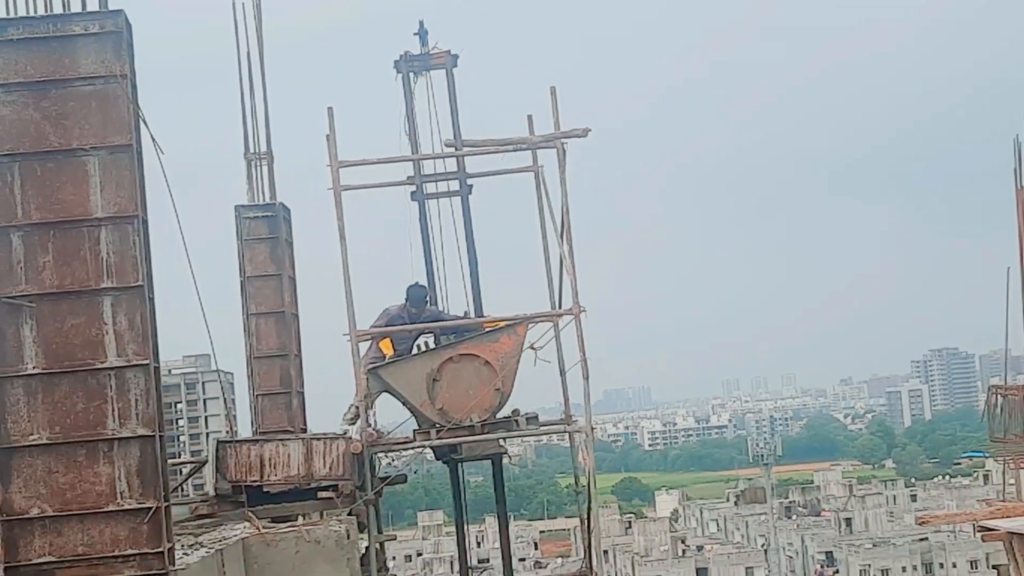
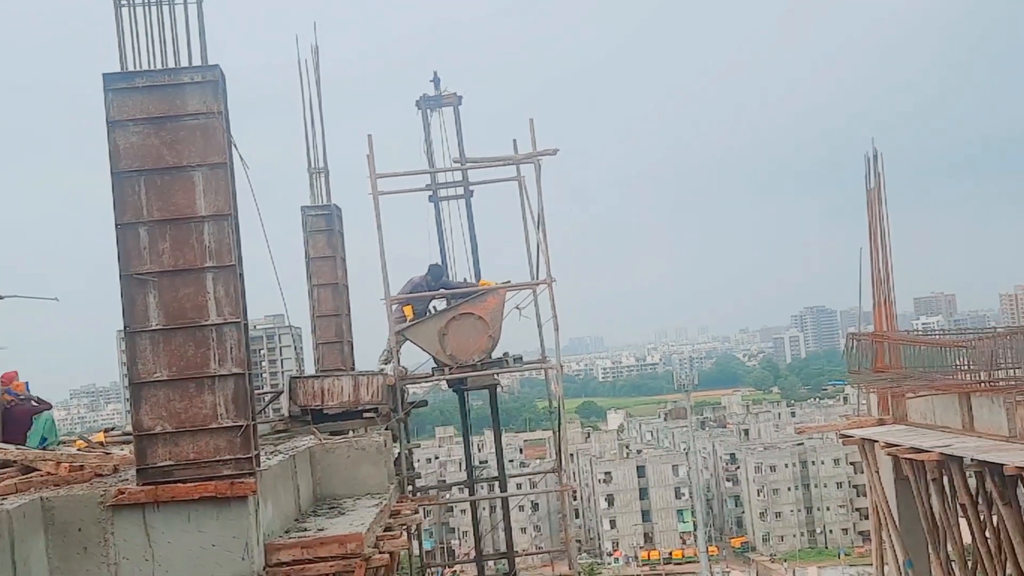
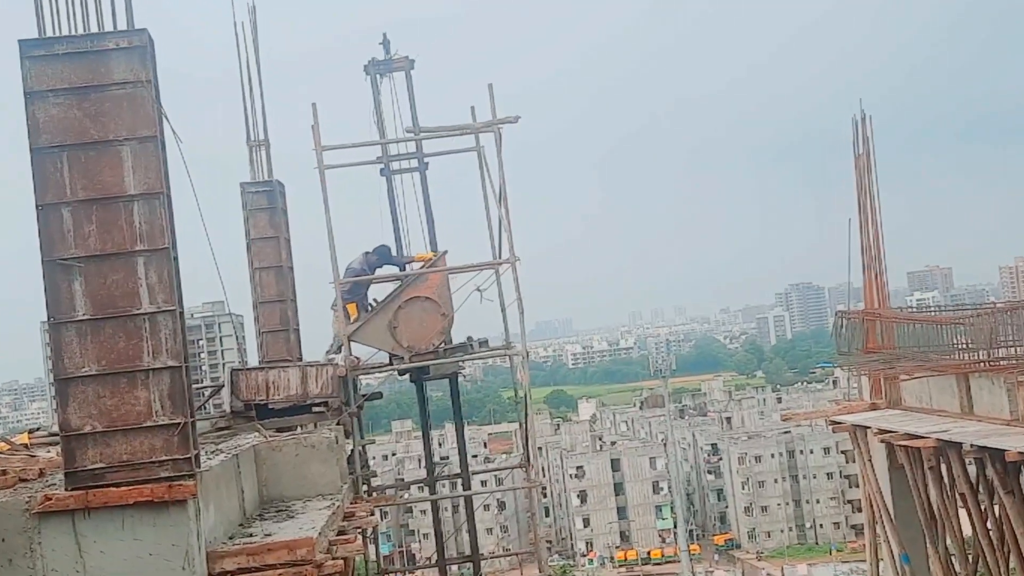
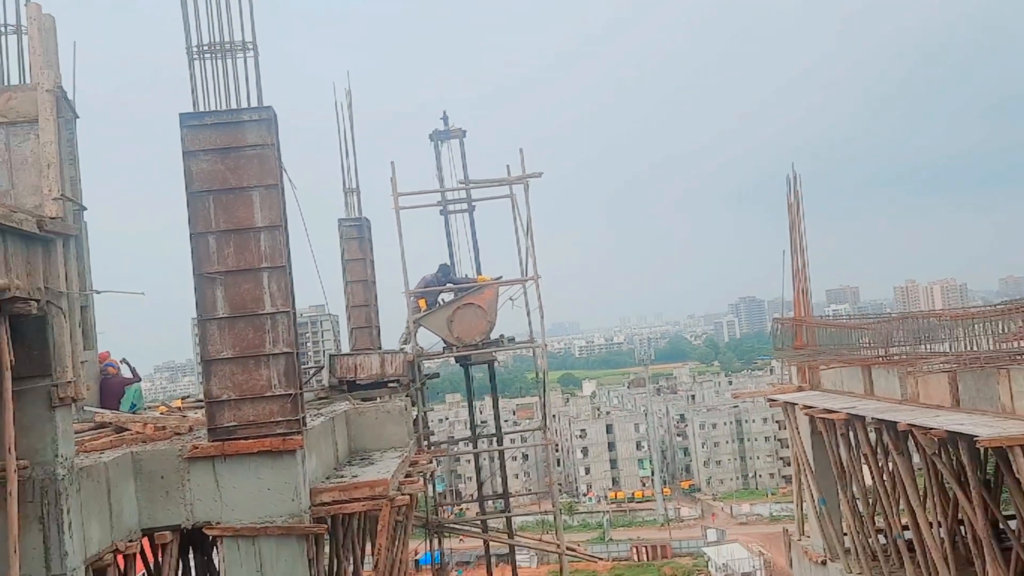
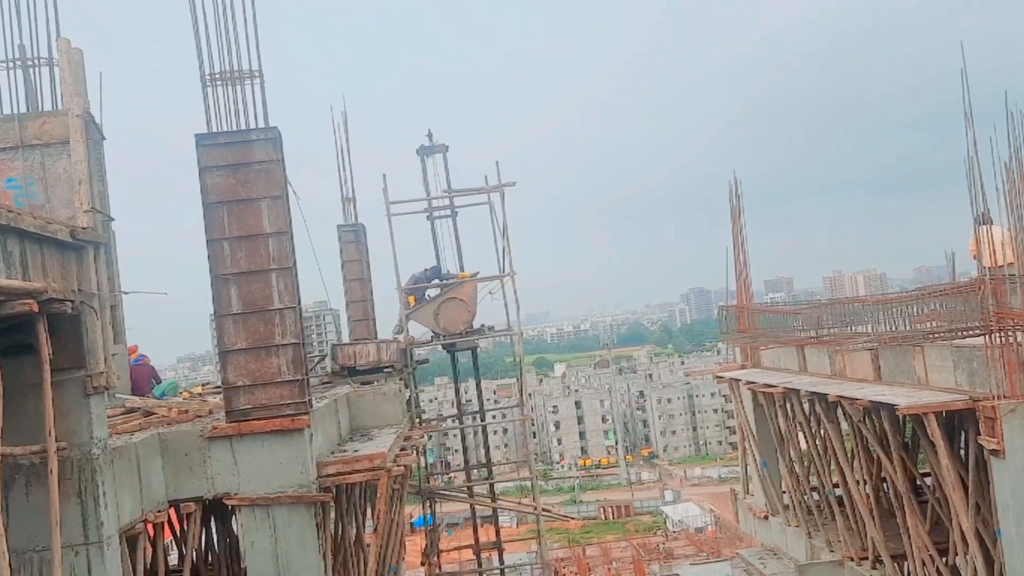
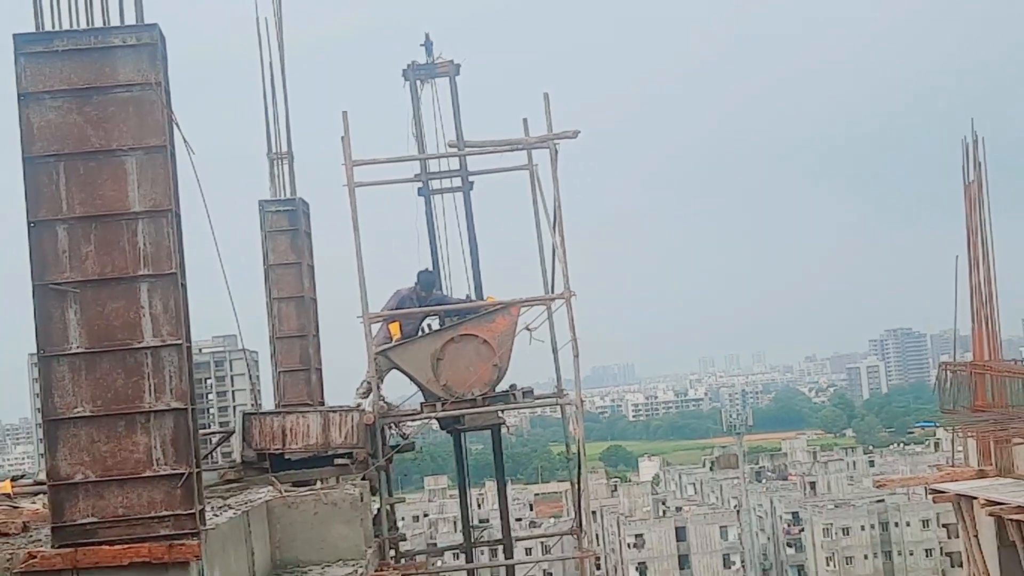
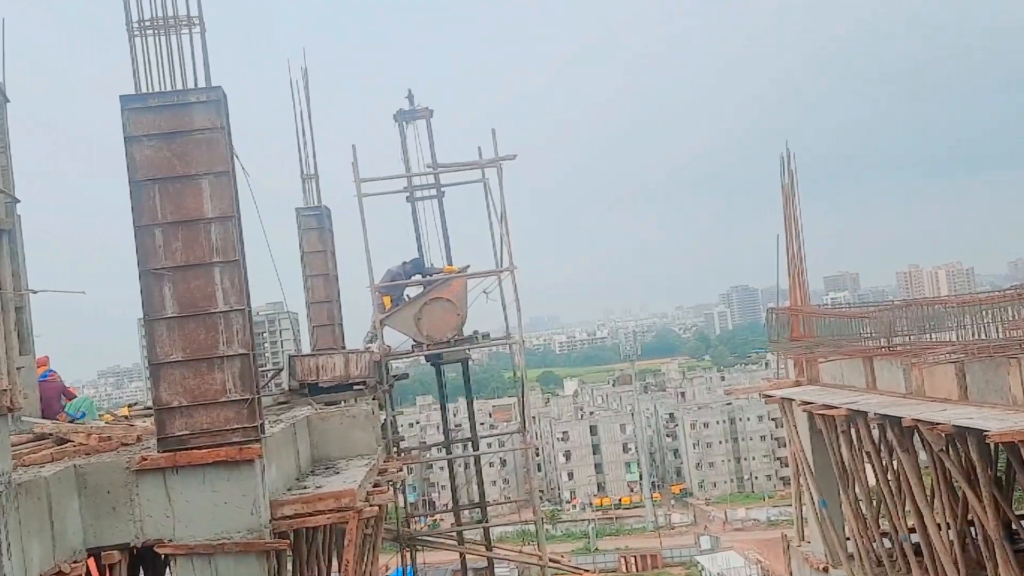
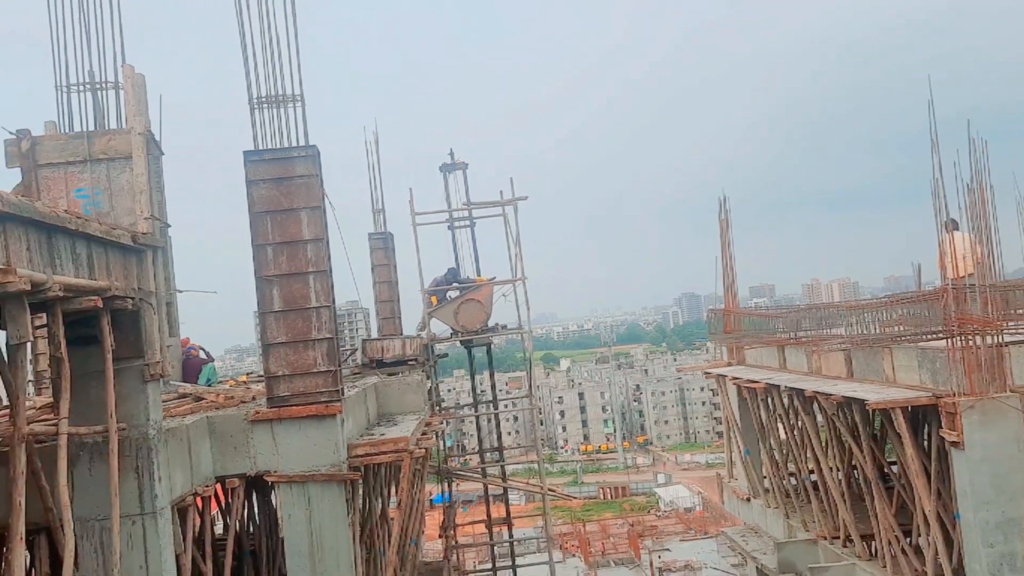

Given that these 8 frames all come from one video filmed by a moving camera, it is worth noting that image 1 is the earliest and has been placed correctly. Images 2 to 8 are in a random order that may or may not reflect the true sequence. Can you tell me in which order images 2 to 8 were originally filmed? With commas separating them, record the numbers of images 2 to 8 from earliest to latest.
6, 2, 4, 8, 5, 7, 3
